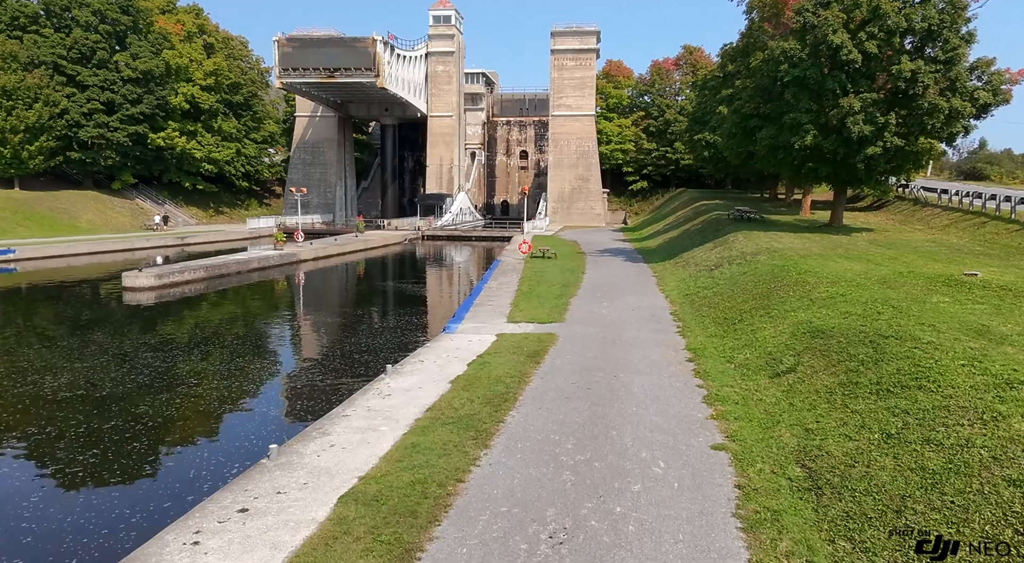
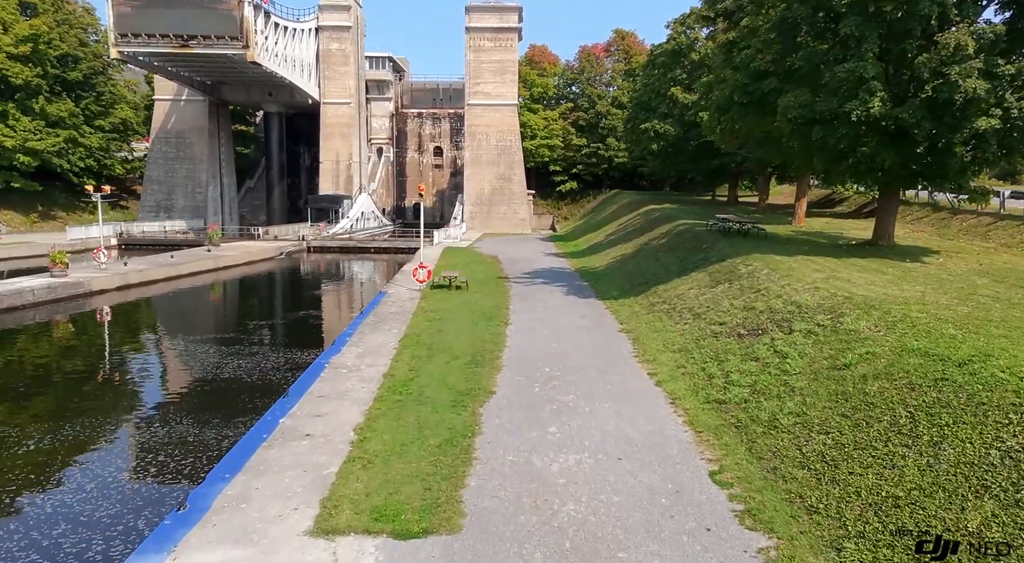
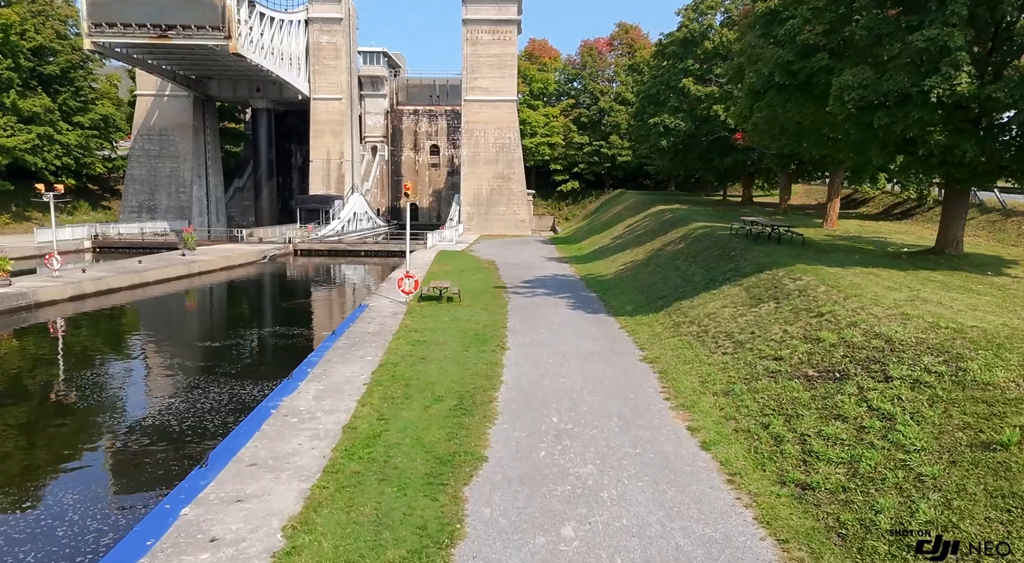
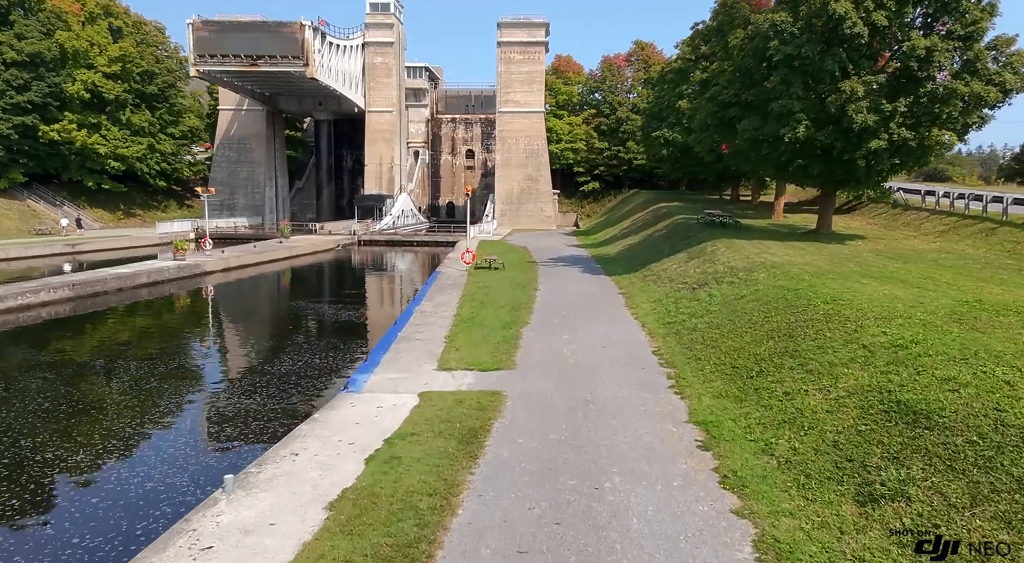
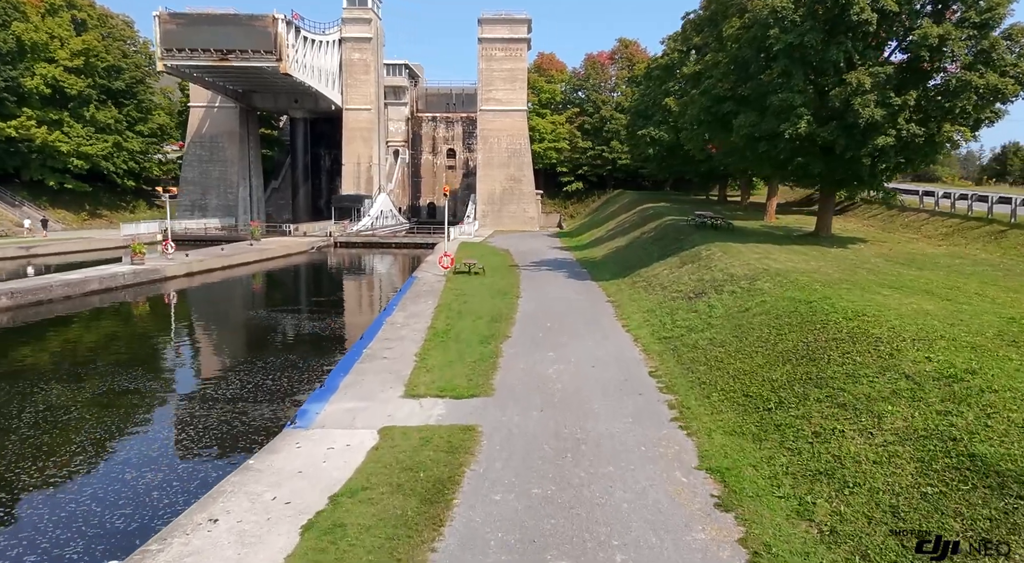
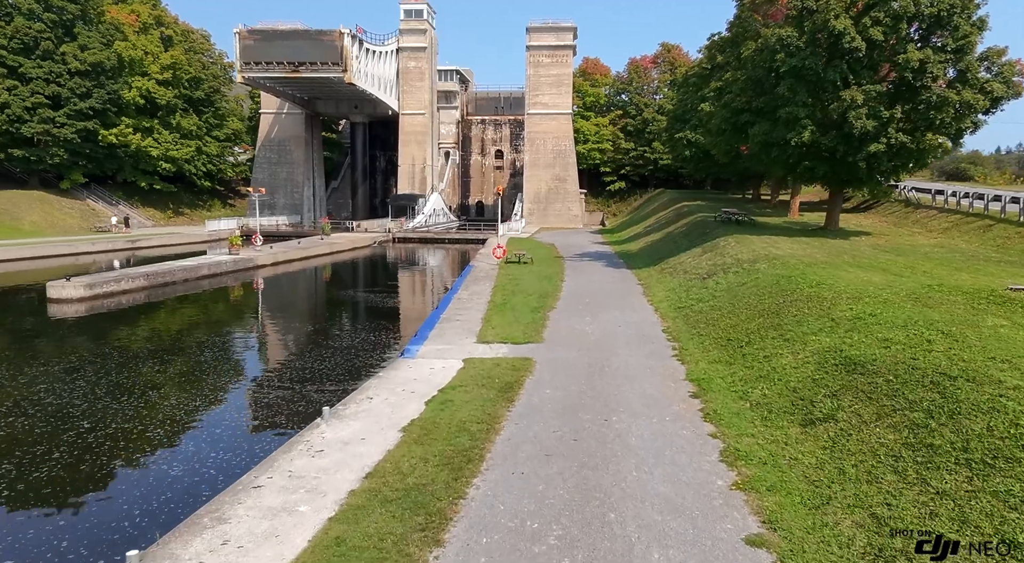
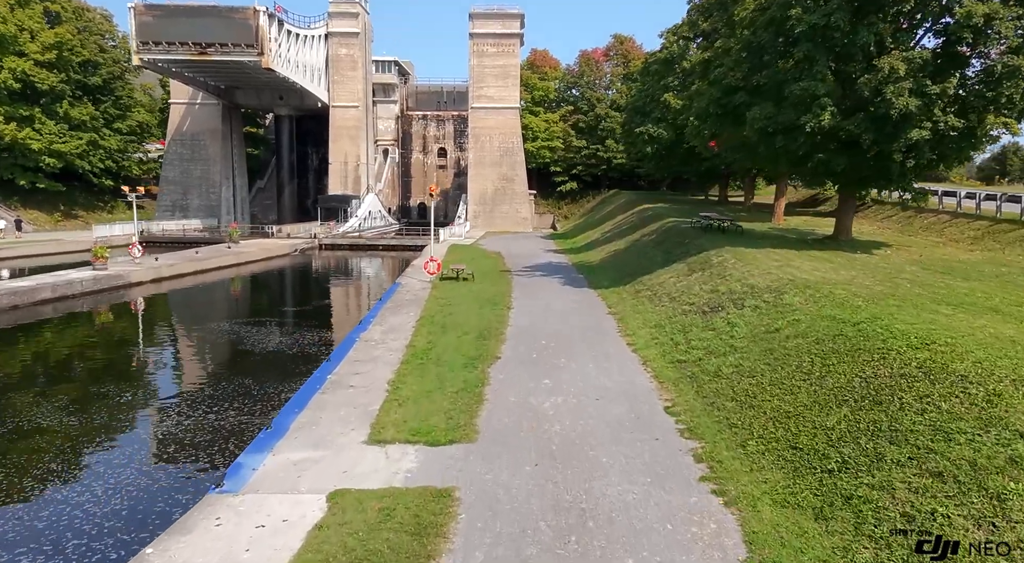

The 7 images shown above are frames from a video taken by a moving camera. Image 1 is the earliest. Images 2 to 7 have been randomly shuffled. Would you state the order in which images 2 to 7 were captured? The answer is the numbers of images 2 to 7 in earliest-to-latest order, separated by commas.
6, 4, 5, 7, 2, 3
